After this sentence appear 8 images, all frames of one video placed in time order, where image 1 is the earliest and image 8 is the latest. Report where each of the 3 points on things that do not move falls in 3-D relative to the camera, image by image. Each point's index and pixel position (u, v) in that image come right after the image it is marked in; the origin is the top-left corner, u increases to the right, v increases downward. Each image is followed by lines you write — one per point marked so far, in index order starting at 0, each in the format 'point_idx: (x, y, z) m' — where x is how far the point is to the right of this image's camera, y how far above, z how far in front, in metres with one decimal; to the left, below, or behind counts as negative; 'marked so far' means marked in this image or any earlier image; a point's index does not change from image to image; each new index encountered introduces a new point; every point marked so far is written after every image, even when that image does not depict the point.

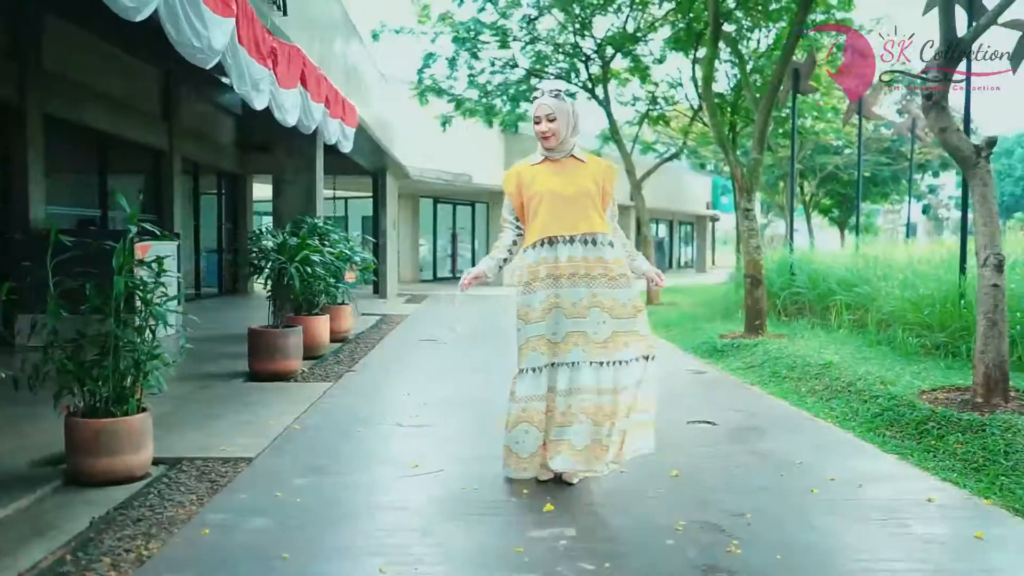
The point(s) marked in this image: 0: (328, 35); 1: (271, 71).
0: (-2.2, +3.0, +9.9) m
1: (-1.7, +1.6, +6.0) m
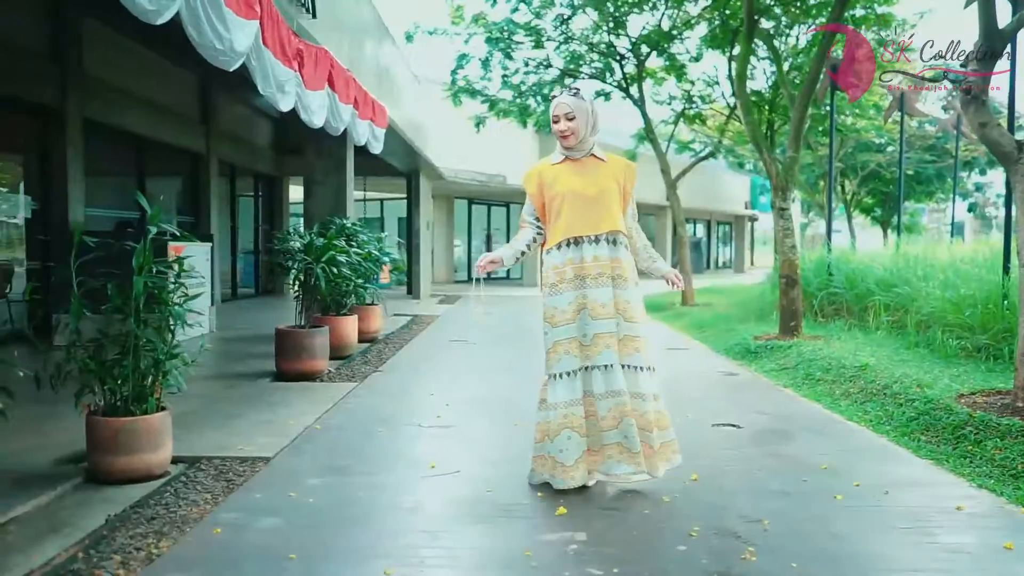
0: (-1.9, +3.0, +10.0) m
1: (-1.6, +1.6, +6.0) m
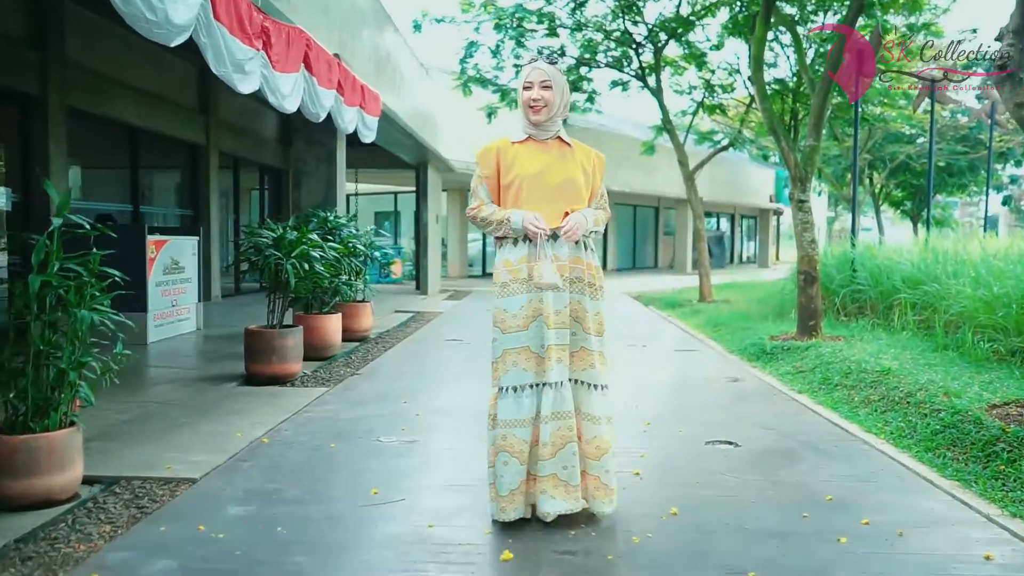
0: (-1.8, +3.1, +9.5) m
1: (-1.7, +1.6, +5.5) m
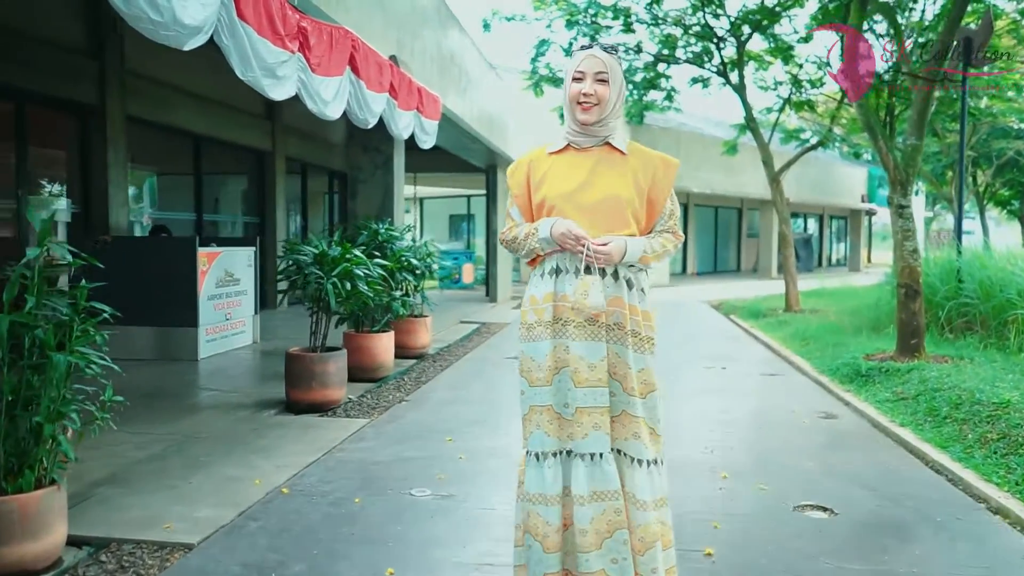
0: (-1.1, +2.9, +9.0) m
1: (-1.3, +1.4, +5.1) m
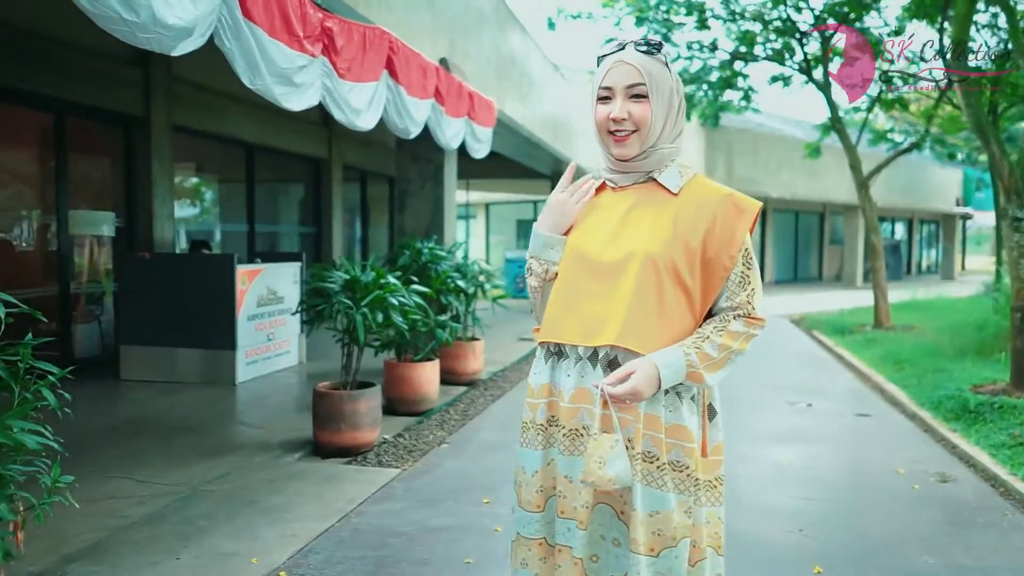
0: (-0.5, +2.7, +8.4) m
1: (-1.0, +1.3, +4.5) m
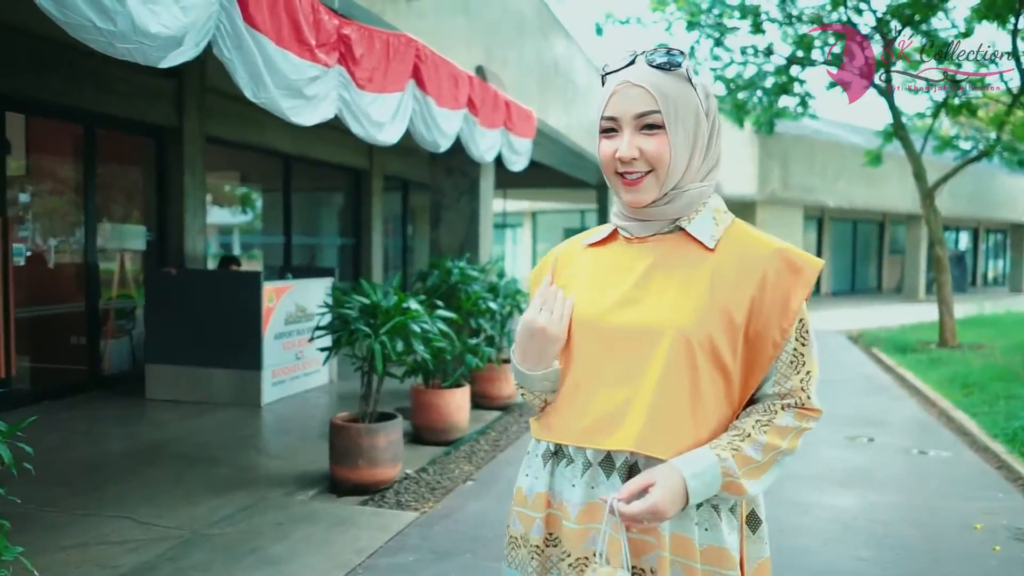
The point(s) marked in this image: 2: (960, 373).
0: (0.0, +2.6, +8.1) m
1: (-0.9, +1.1, +4.2) m
2: (+5.5, -1.1, +10.1) m
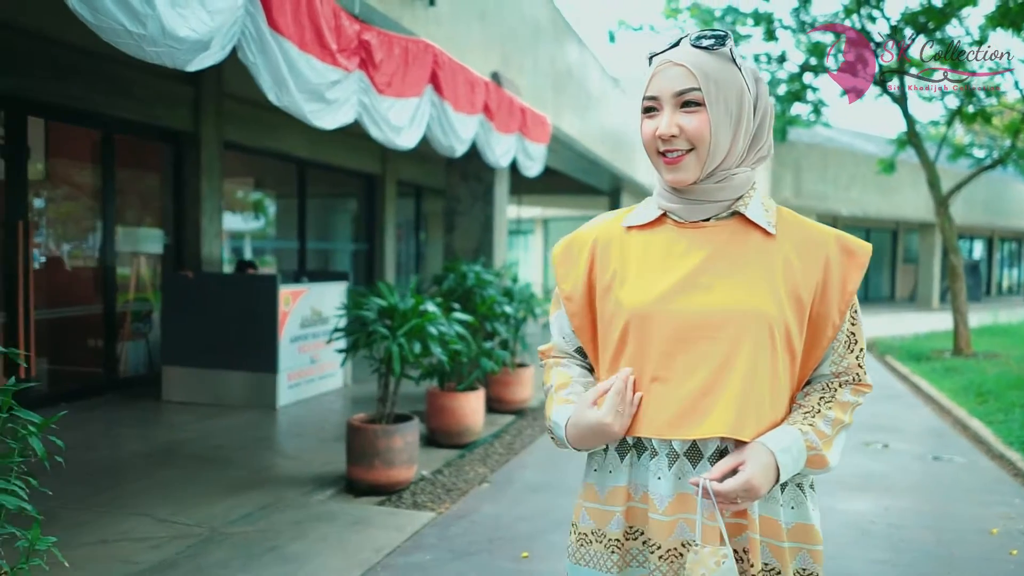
0: (+0.1, +2.5, +8.1) m
1: (-0.8, +1.1, +4.3) m
2: (+5.7, -1.2, +10.1) m
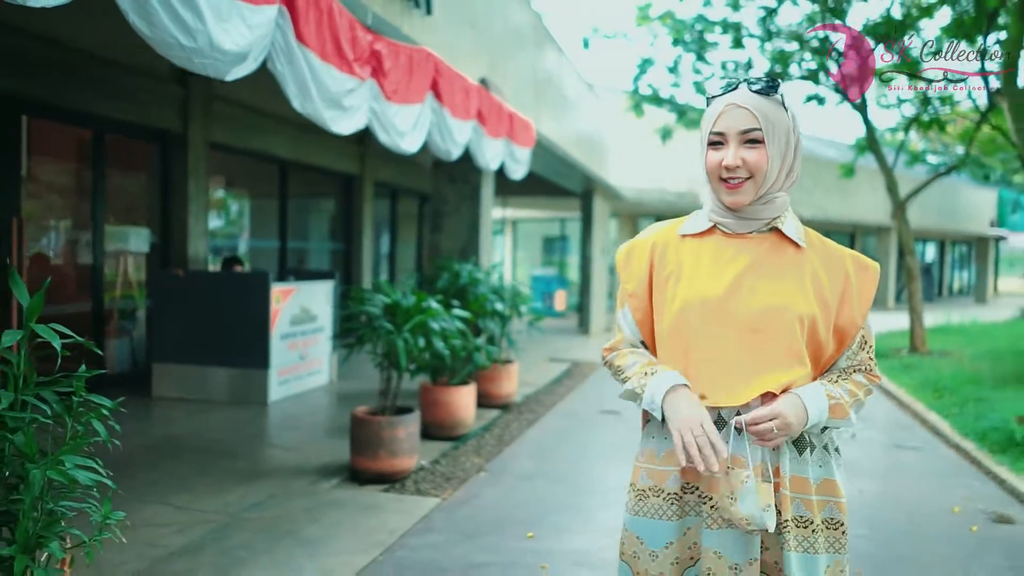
0: (-0.1, +2.5, +8.4) m
1: (-0.8, +1.1, +4.5) m
2: (+5.4, -1.2, +10.6) m
